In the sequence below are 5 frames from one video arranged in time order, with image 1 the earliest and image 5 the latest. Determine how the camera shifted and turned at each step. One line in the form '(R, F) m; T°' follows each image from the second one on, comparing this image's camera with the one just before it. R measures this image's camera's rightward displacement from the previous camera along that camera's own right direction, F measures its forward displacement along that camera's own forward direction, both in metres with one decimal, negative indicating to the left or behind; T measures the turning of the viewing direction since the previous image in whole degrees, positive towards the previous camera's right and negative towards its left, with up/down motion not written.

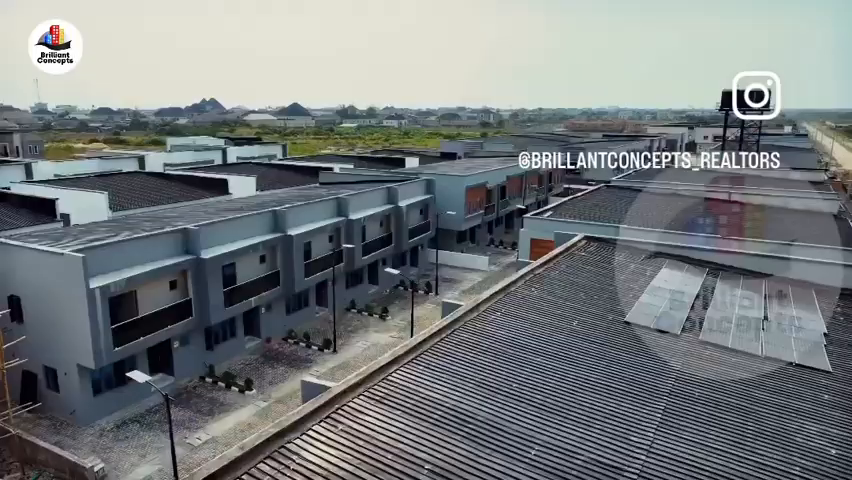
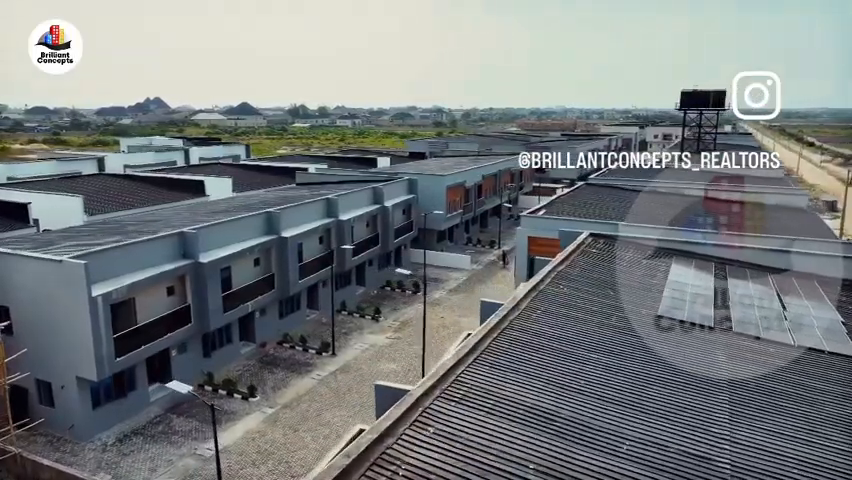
(-2.0, +0.1) m; +5°
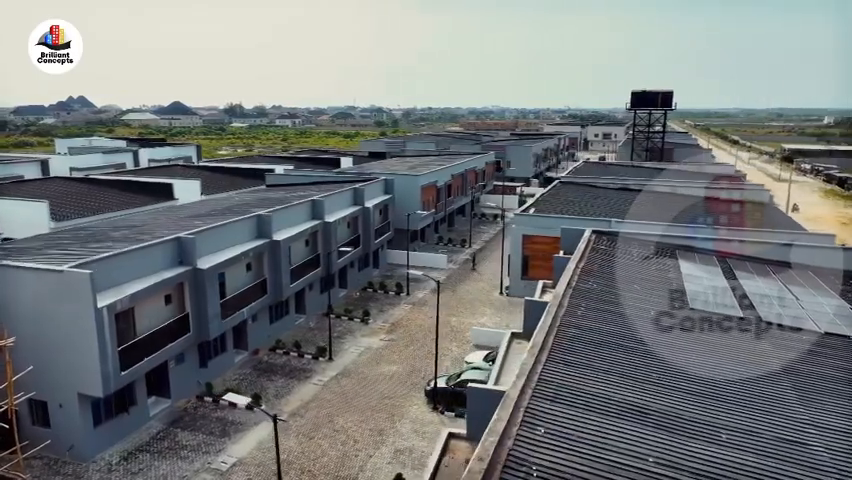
(-2.5, +0.2) m; +6°
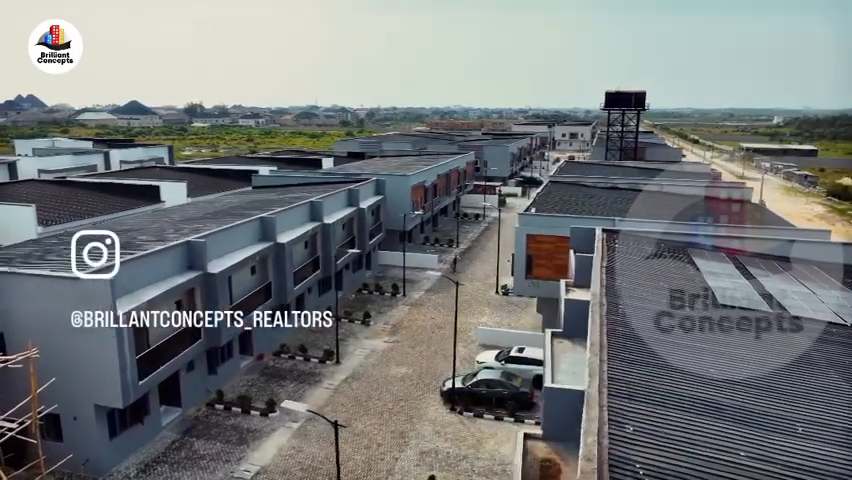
(-1.9, +0.1) m; +4°
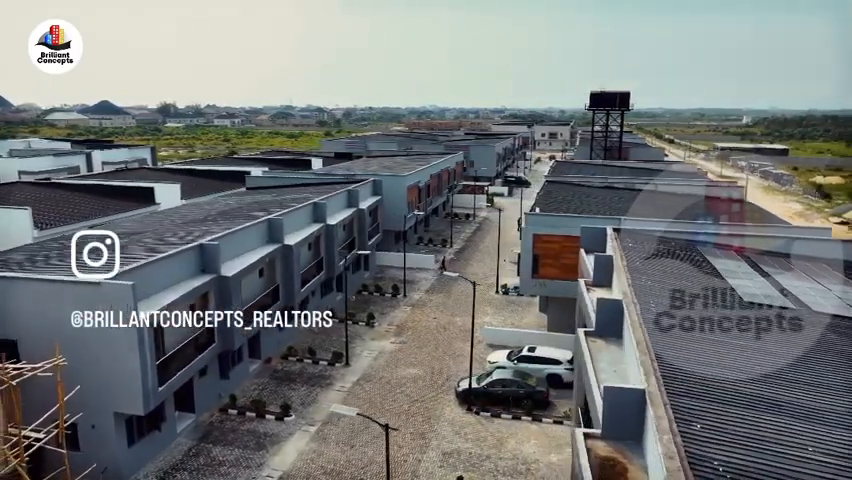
(-1.4, +0.1) m; +2°
